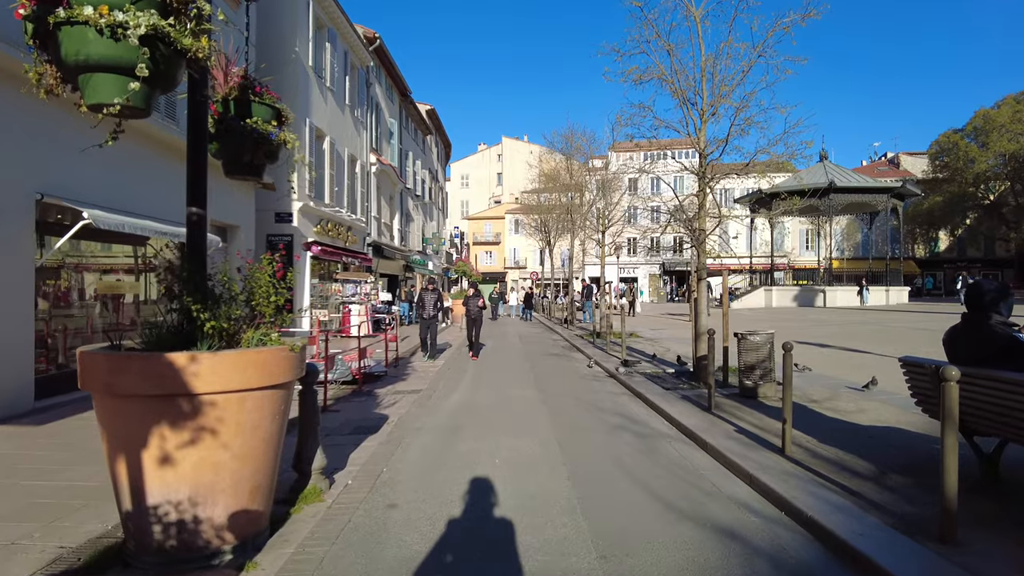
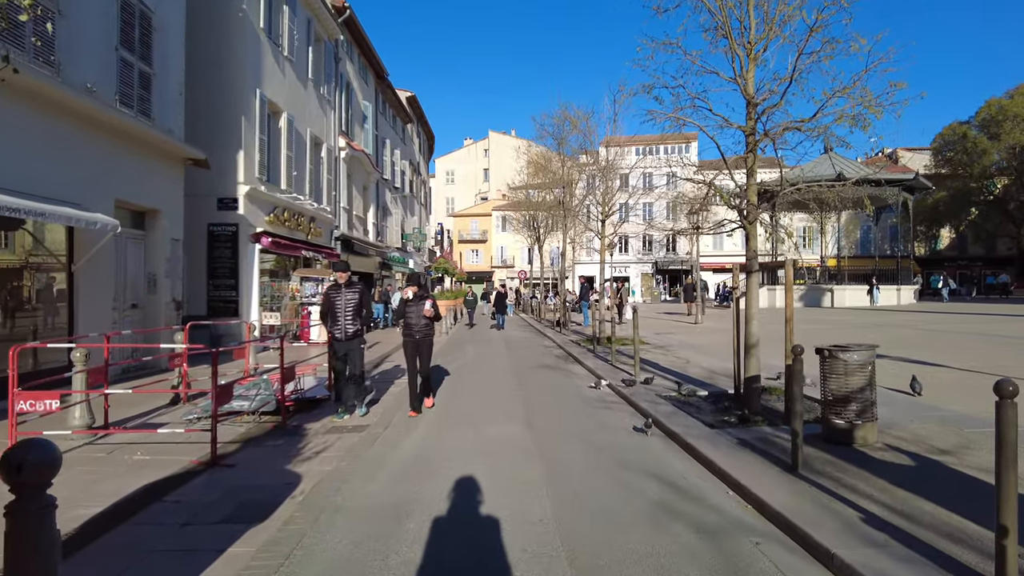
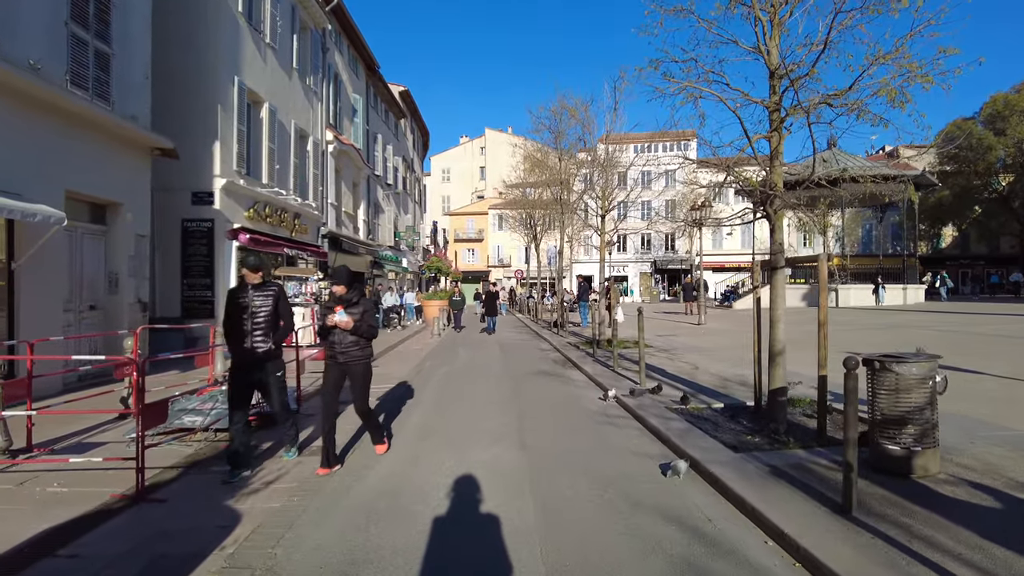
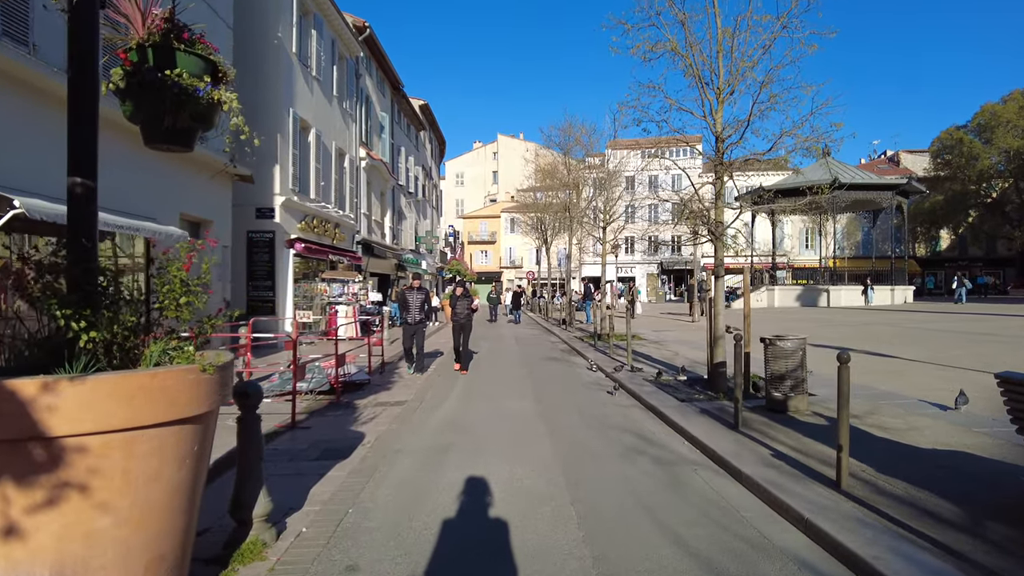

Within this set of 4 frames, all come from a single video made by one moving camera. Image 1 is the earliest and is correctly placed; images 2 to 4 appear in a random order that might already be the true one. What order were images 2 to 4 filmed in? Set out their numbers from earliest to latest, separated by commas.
4, 2, 3
